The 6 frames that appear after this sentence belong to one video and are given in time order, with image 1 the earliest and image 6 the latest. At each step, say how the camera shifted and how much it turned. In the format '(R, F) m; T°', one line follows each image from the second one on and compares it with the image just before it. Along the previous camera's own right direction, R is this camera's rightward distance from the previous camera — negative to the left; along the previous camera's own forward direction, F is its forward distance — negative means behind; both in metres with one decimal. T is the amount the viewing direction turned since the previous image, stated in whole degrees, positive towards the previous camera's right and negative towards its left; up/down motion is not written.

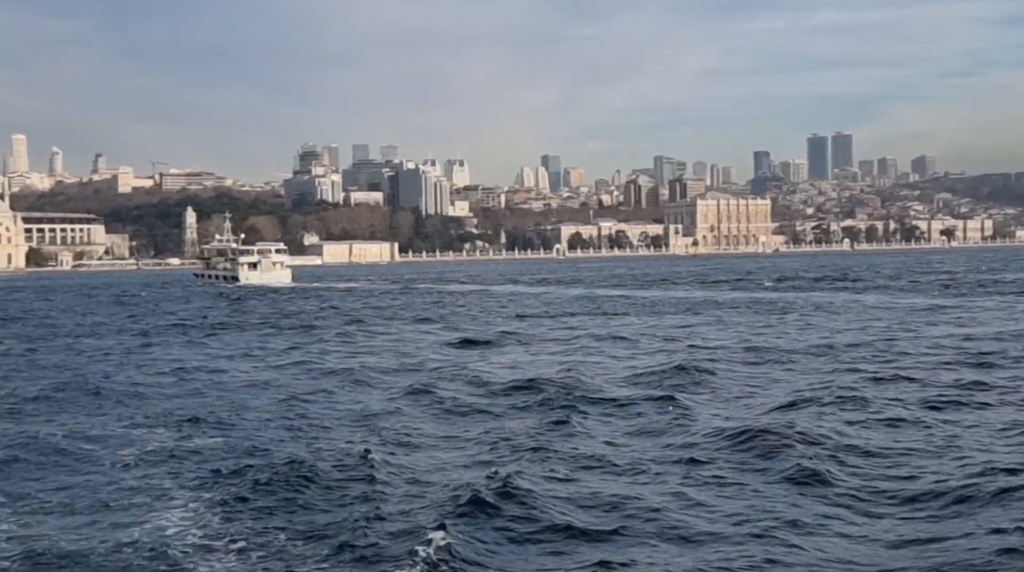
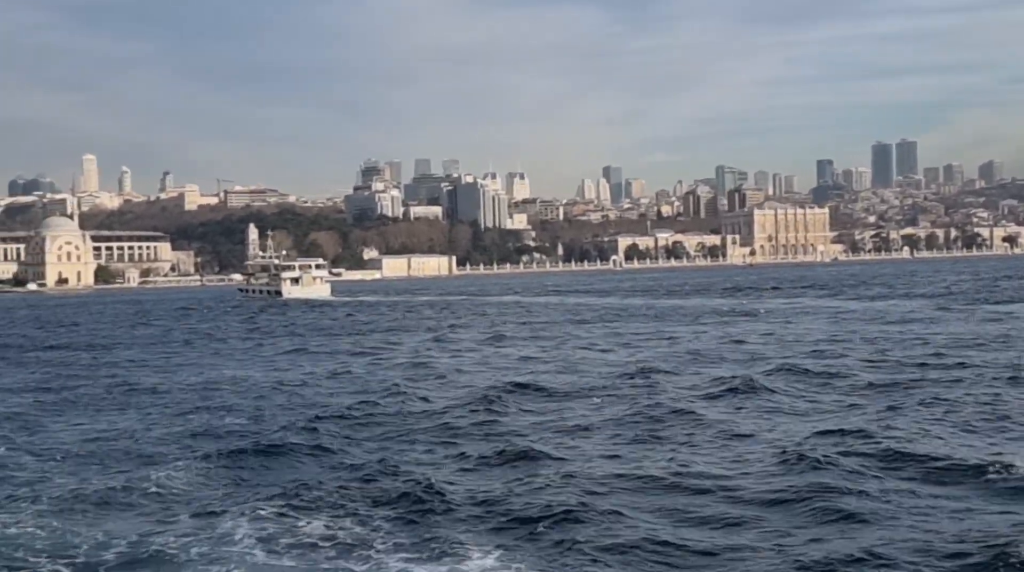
(+0.7, -1.1) m; -3°
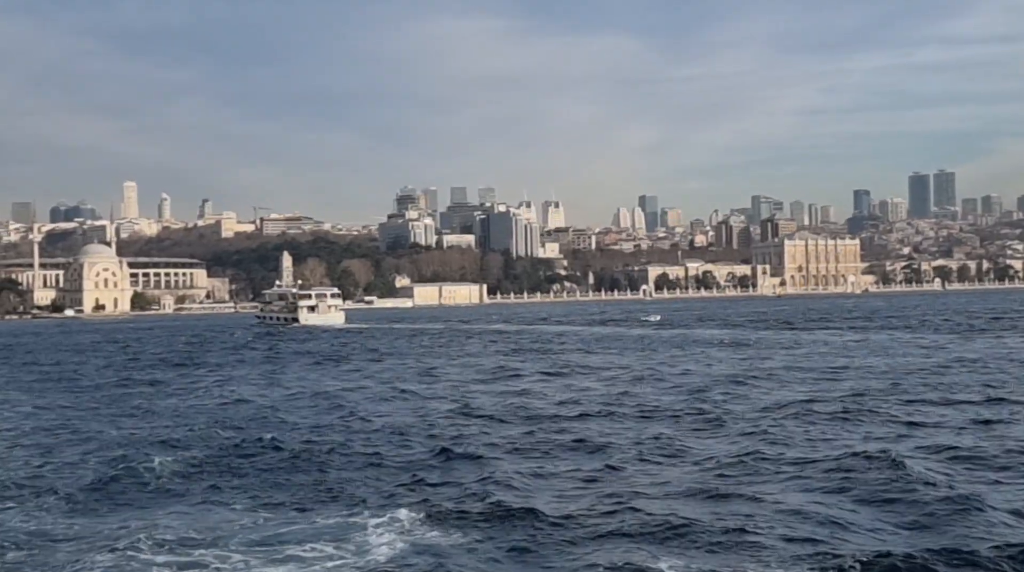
(+0.6, -0.9) m; -2°
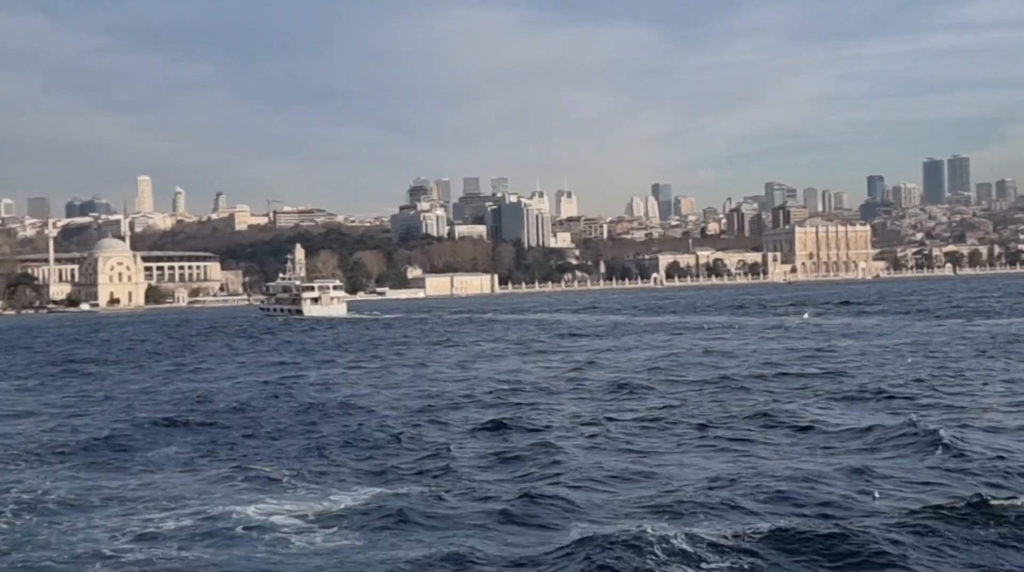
(+0.3, -0.7) m; -1°
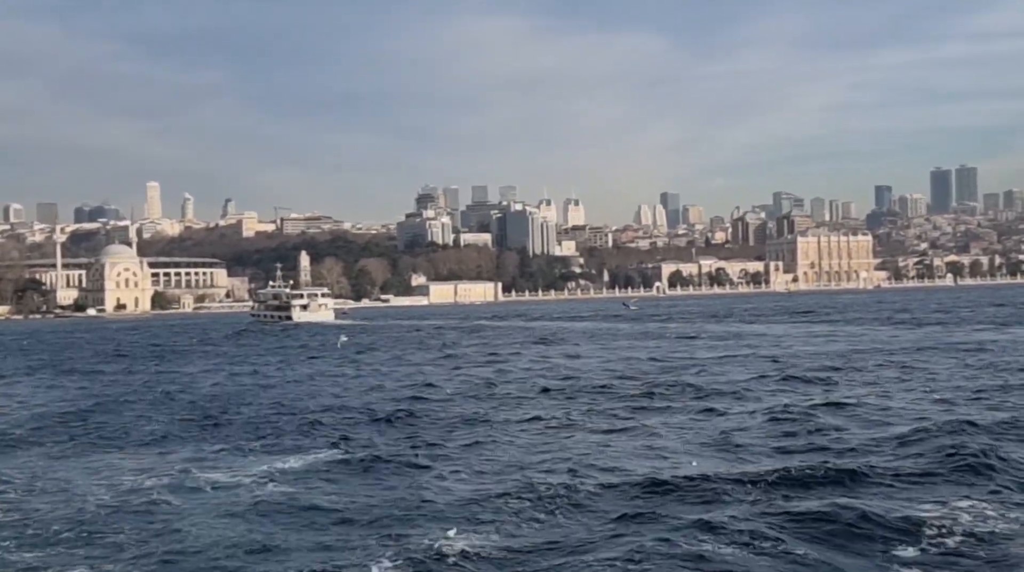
(+0.6, -1.0) m; 0°
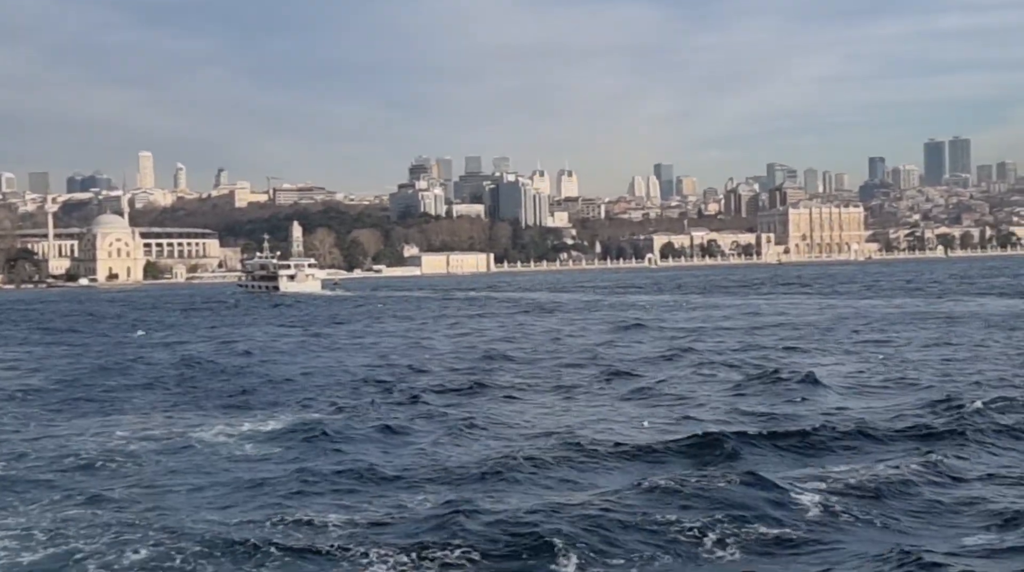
(+0.2, -0.3) m; 0°
